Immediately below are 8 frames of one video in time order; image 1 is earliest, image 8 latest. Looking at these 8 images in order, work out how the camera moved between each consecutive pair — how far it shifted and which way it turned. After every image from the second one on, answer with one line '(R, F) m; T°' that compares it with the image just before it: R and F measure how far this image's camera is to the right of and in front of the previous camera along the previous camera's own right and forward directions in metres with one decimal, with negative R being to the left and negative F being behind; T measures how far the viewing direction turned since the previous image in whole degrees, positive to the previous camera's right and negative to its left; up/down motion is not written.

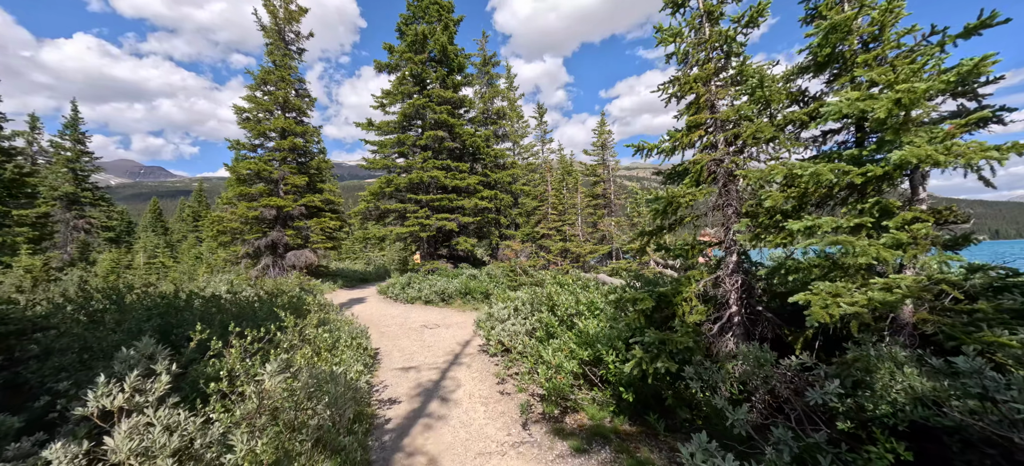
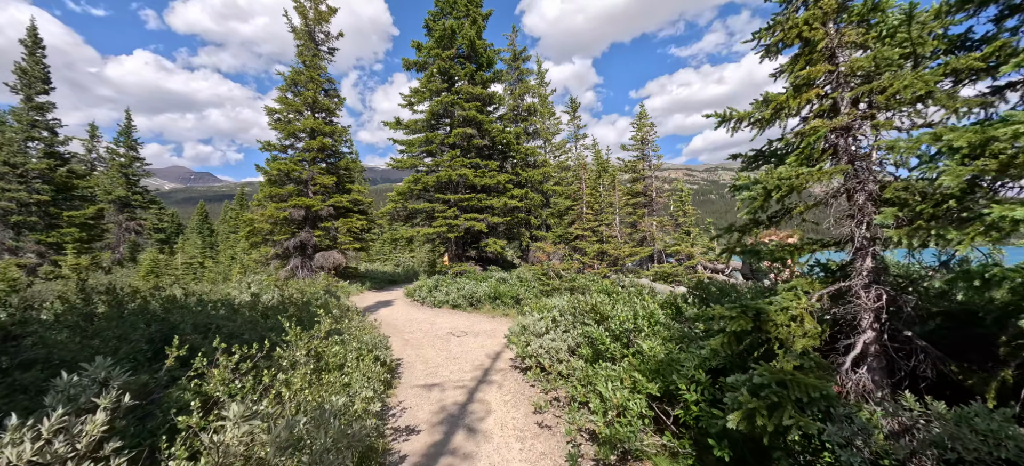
(-0.2, +1.1) m; -4°
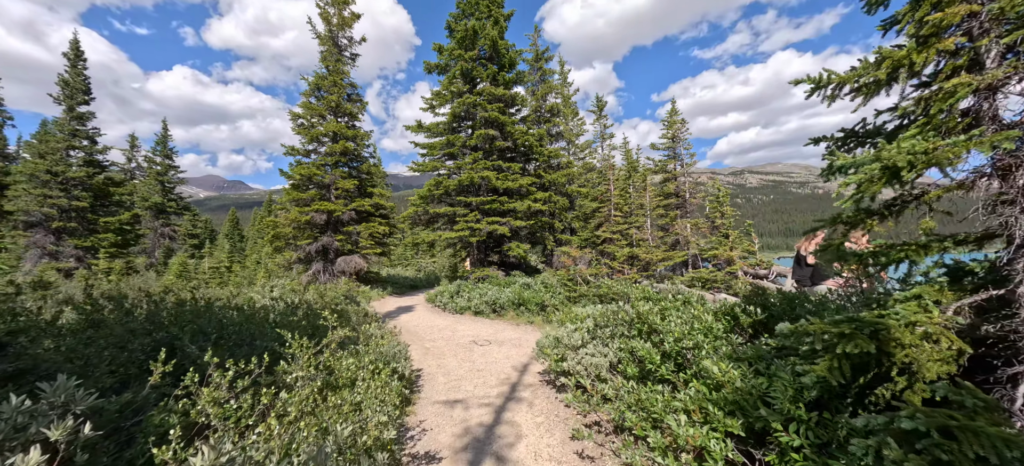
(-0.2, +0.7) m; -3°
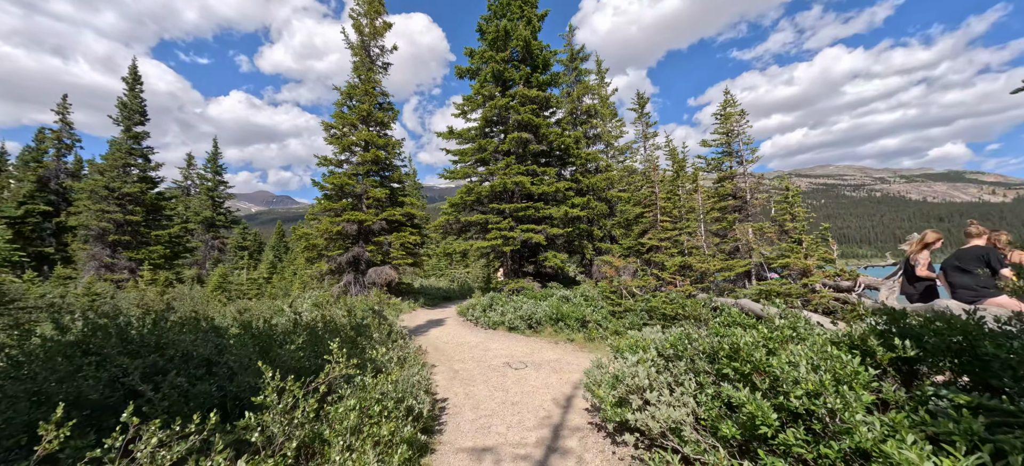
(-0.1, +1.2) m; -5°
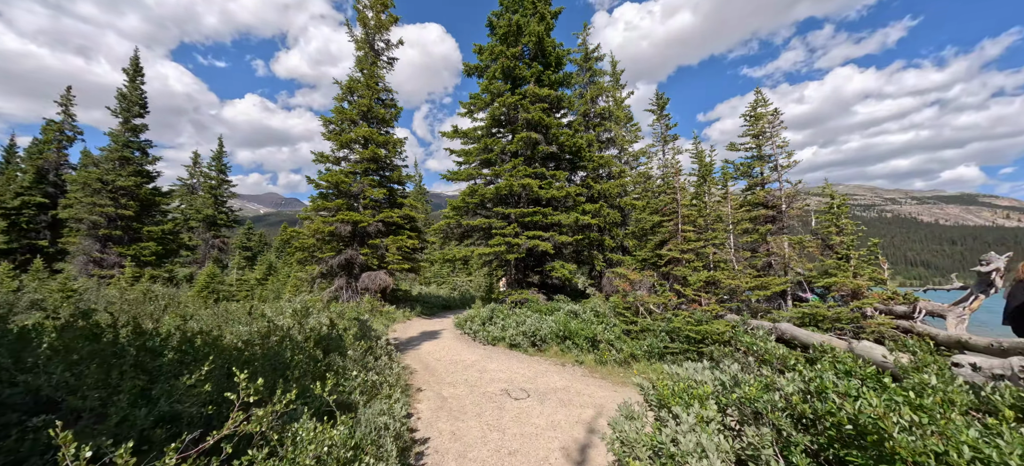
(0.0, +1.4) m; -1°
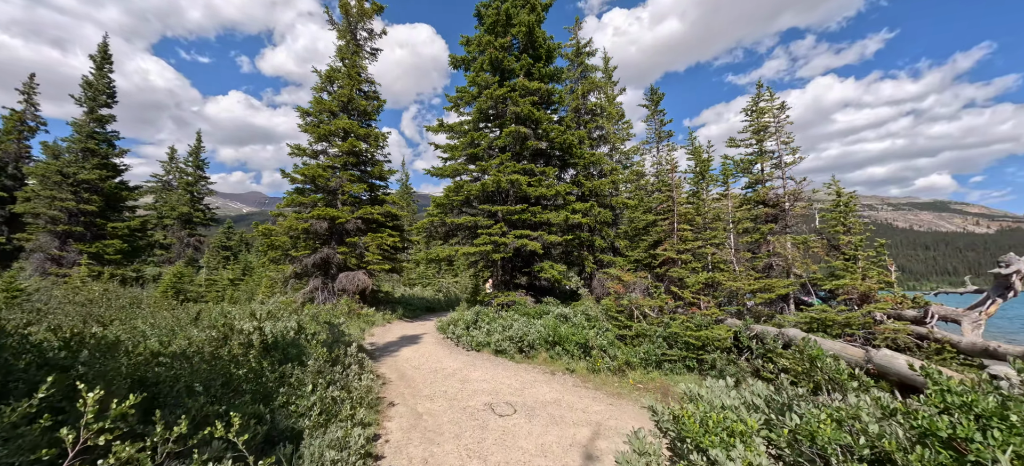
(0.0, +0.9) m; +2°
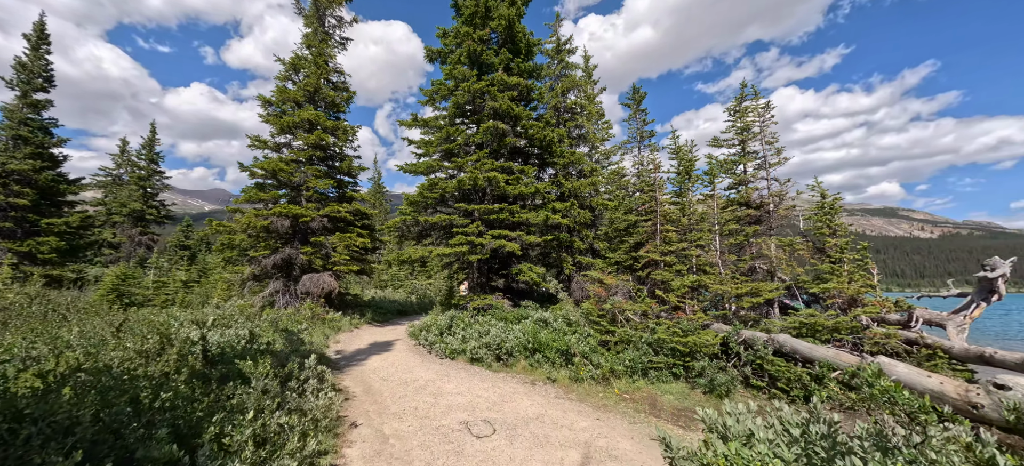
(-0.1, +0.7) m; +4°
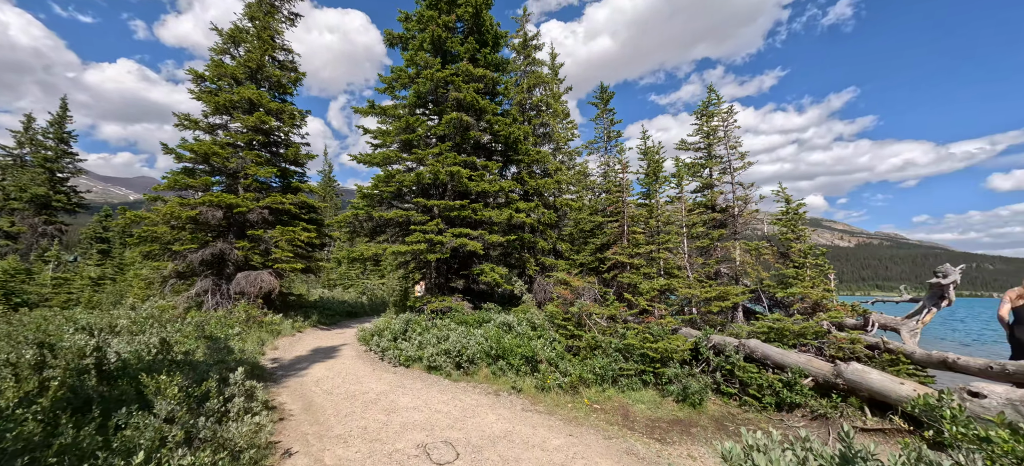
(-0.2, +0.8) m; +6°
